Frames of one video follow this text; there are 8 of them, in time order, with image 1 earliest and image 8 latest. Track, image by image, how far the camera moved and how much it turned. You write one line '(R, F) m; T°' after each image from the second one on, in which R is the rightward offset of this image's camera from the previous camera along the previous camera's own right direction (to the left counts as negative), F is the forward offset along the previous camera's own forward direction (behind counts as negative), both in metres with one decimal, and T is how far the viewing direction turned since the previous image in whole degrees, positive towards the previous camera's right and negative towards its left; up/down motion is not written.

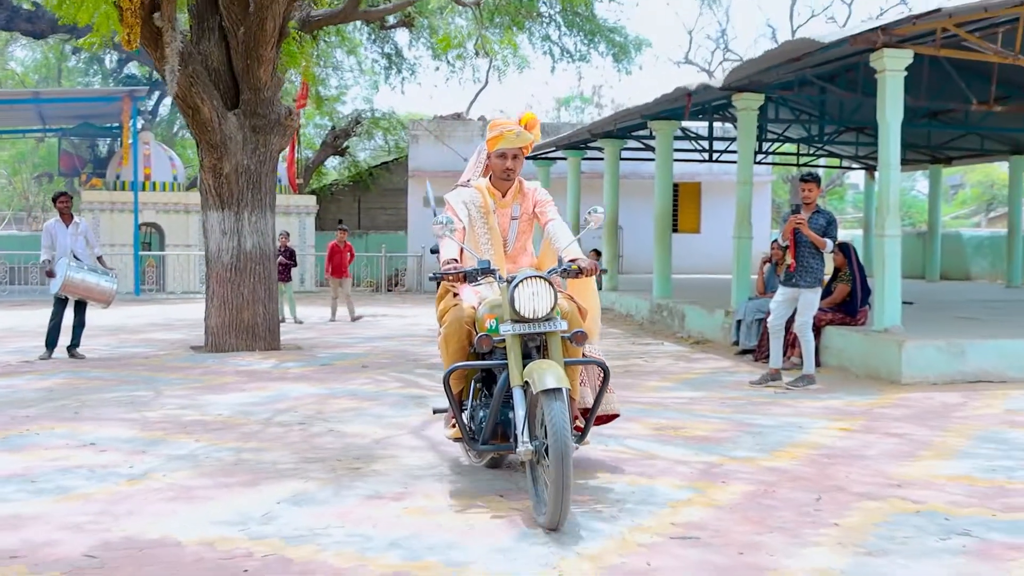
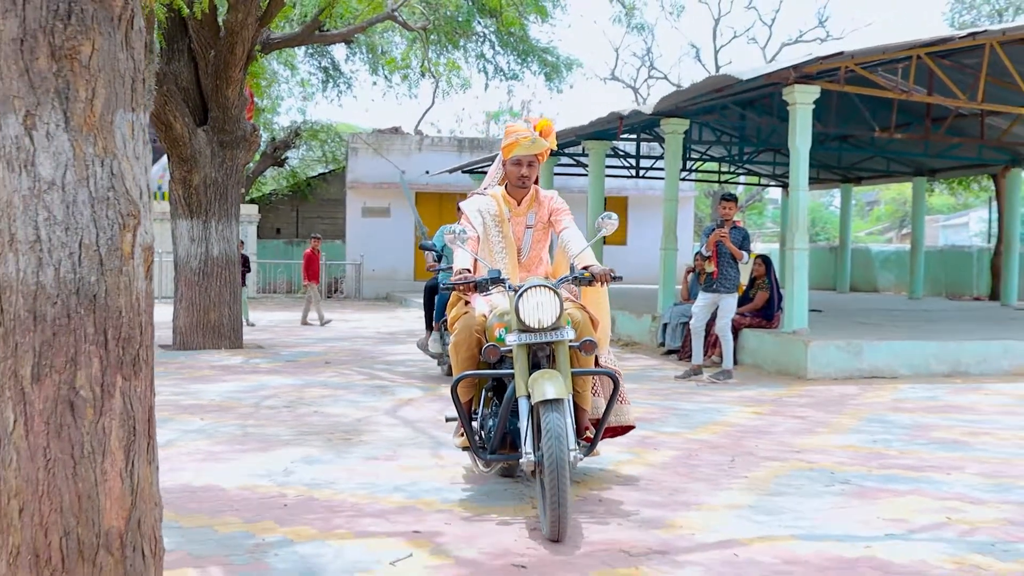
(-0.2, -1.0) m; +3°
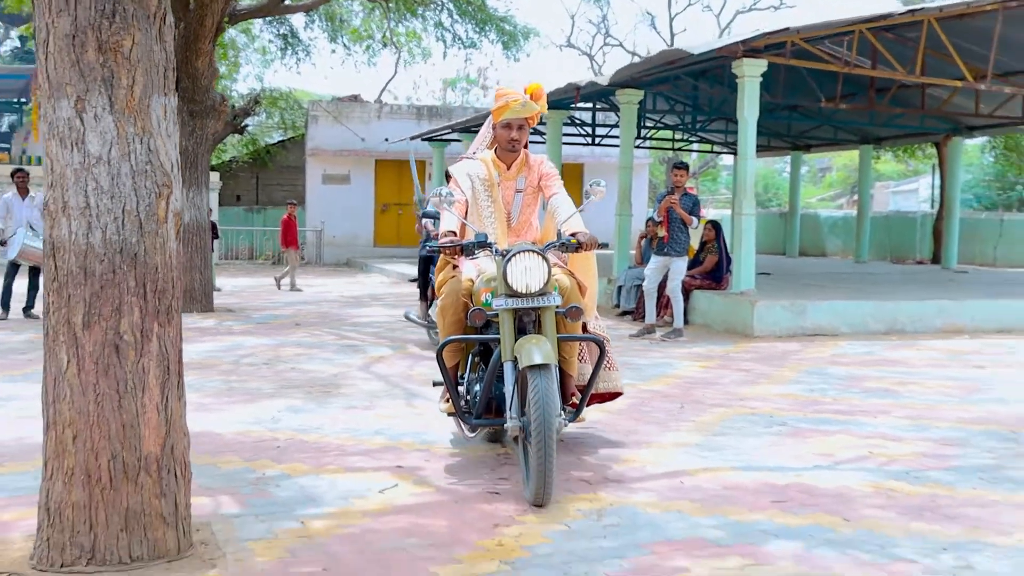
(-0.1, -0.5) m; +2°
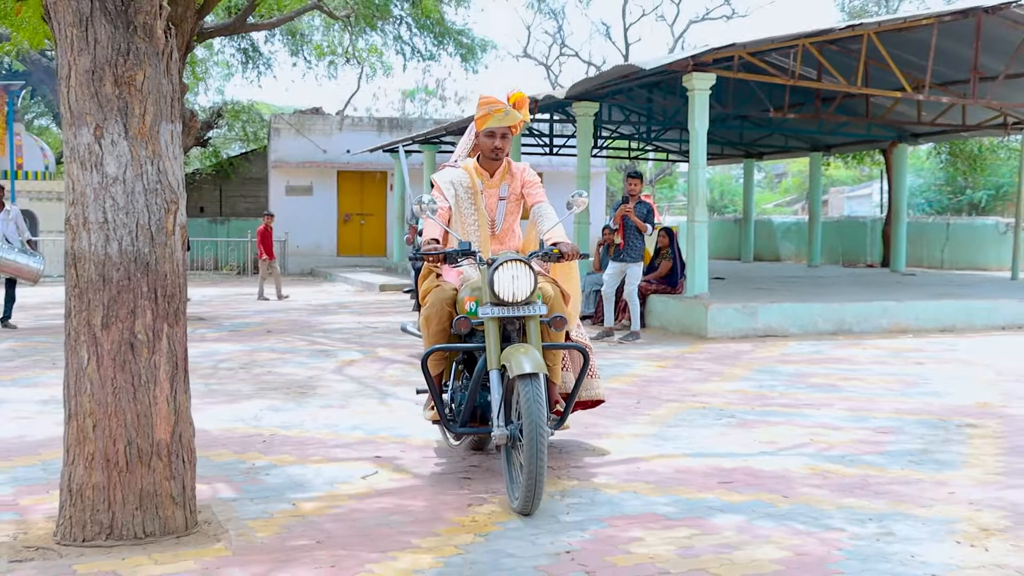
(0.0, -0.4) m; +2°
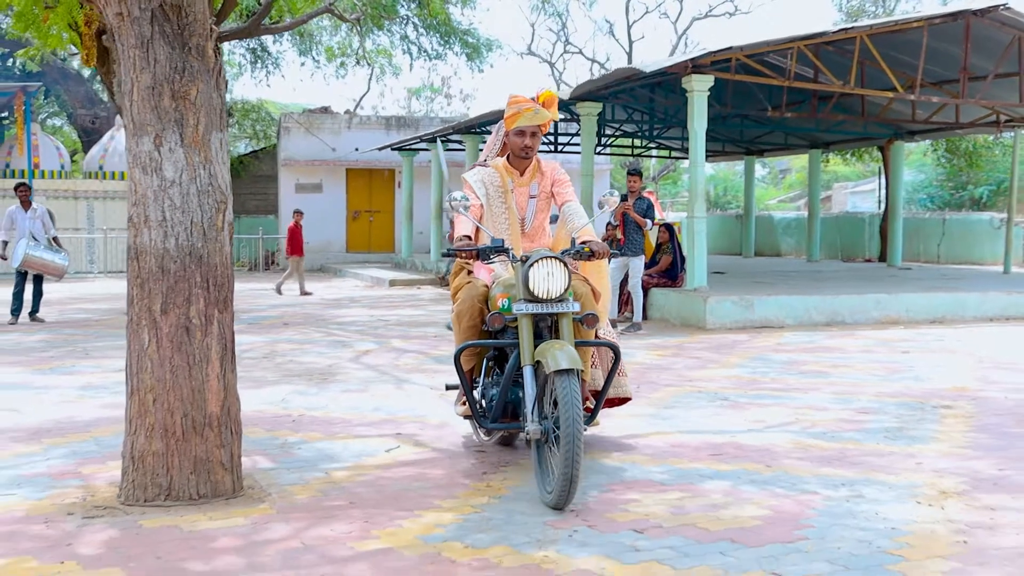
(0.0, -0.5) m; 0°
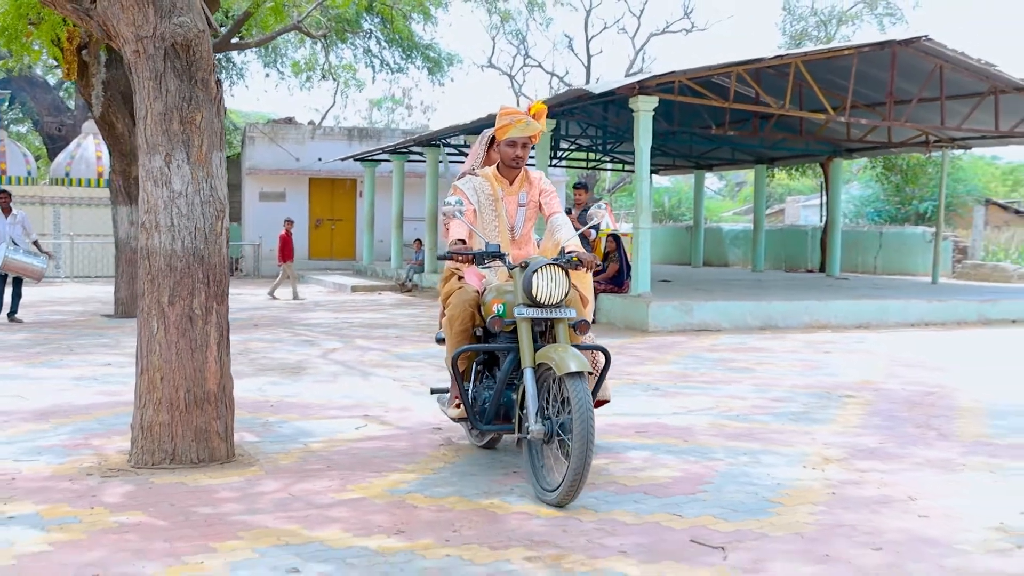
(0.0, -0.8) m; +2°
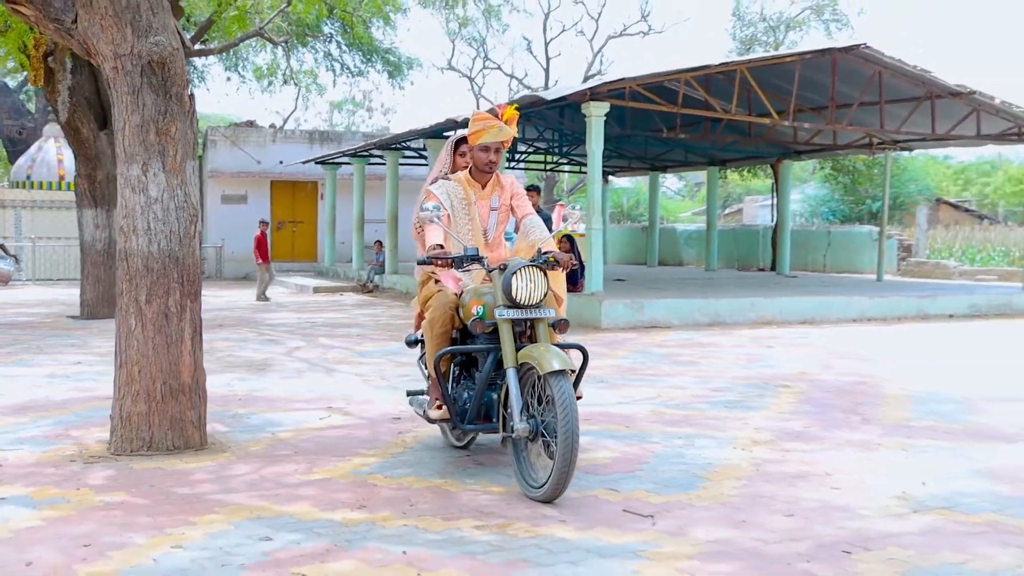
(0.0, -0.4) m; +2°
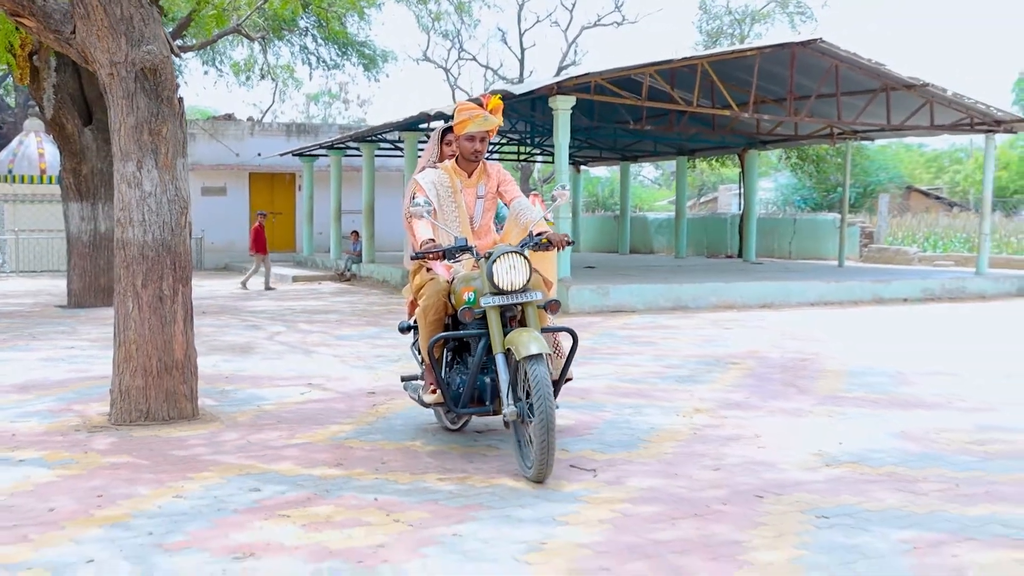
(+0.1, -0.6) m; +1°
